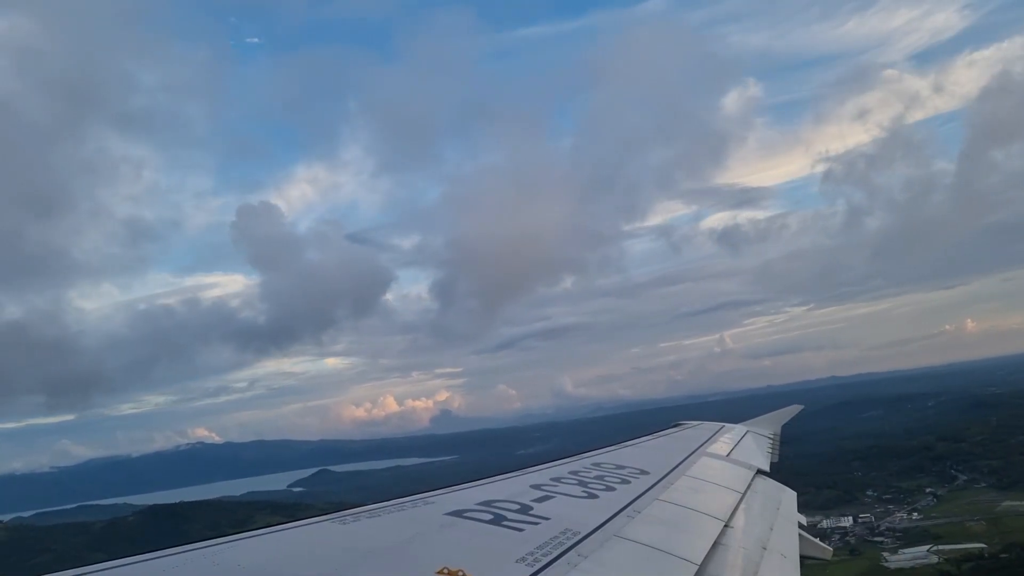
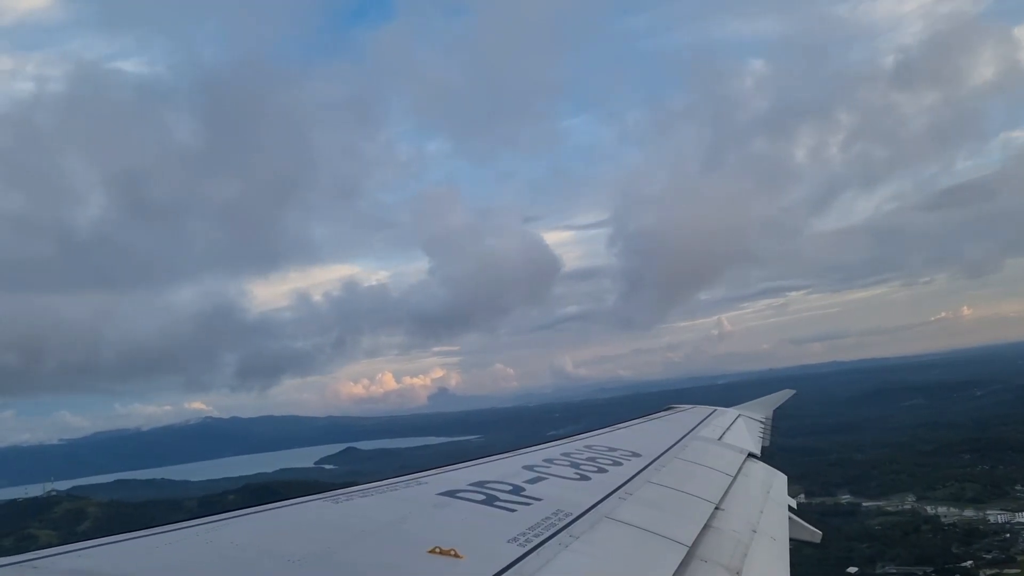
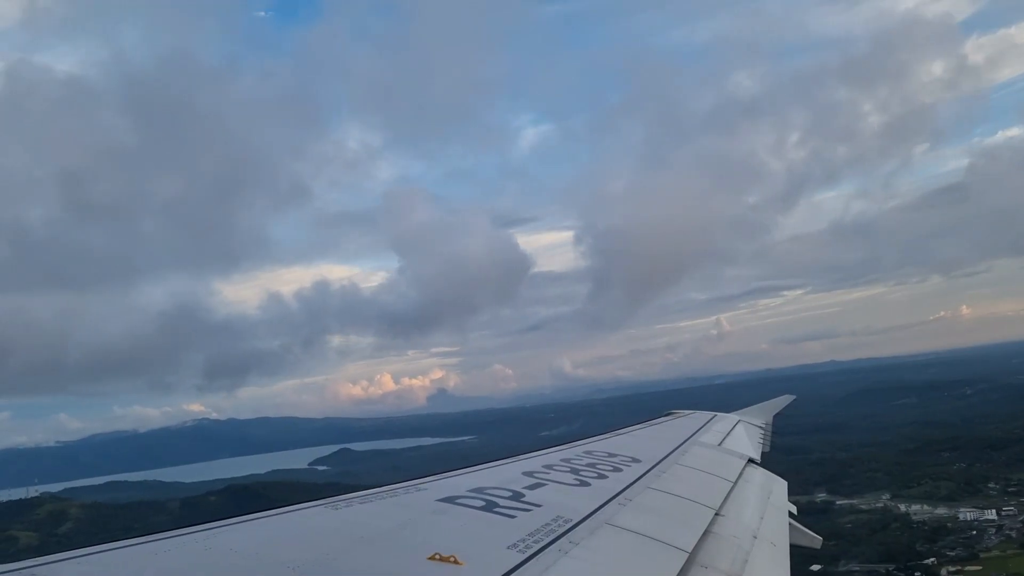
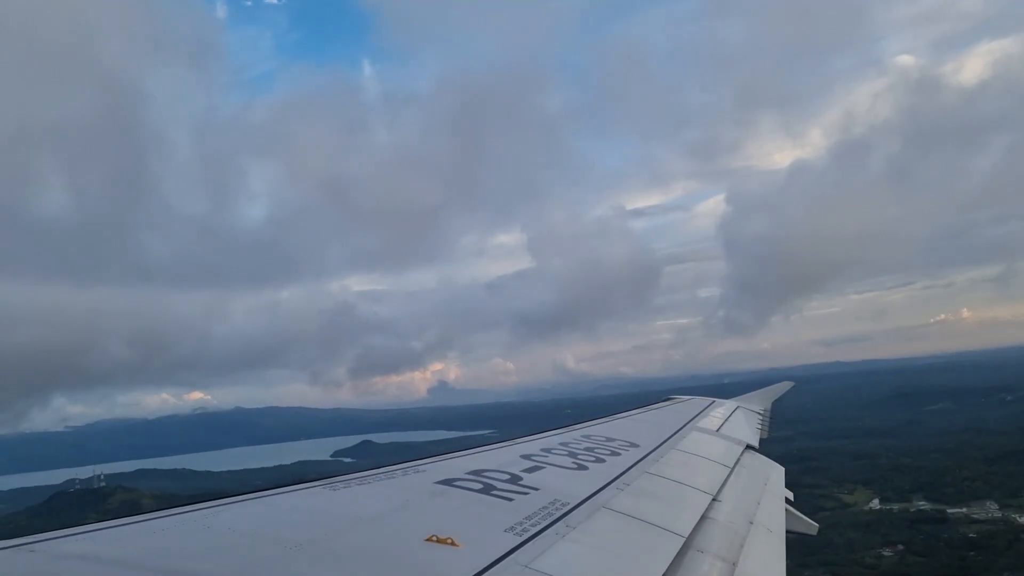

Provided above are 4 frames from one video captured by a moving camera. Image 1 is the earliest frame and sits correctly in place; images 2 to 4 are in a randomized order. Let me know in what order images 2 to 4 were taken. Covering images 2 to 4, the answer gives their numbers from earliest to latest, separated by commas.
3, 2, 4
